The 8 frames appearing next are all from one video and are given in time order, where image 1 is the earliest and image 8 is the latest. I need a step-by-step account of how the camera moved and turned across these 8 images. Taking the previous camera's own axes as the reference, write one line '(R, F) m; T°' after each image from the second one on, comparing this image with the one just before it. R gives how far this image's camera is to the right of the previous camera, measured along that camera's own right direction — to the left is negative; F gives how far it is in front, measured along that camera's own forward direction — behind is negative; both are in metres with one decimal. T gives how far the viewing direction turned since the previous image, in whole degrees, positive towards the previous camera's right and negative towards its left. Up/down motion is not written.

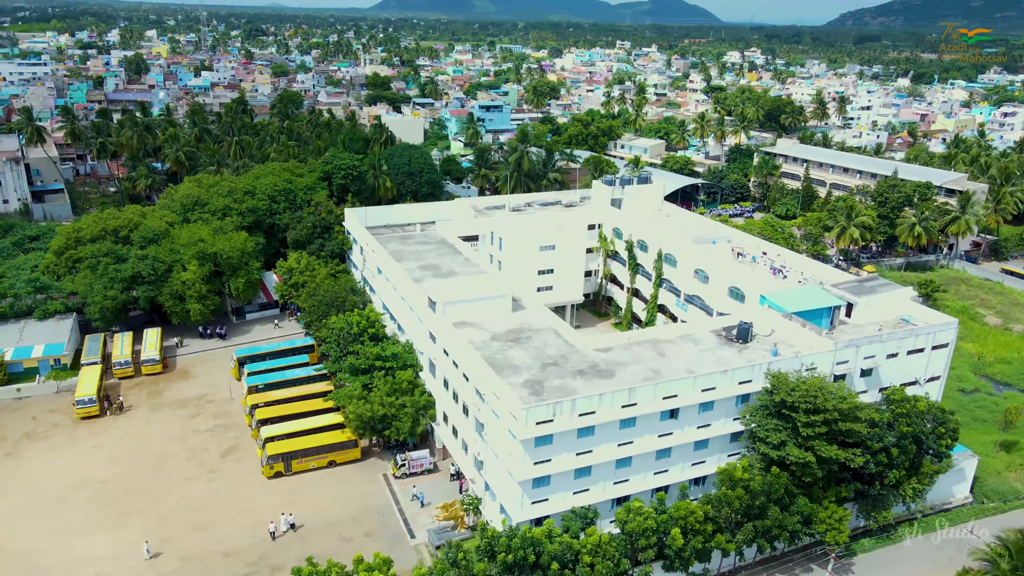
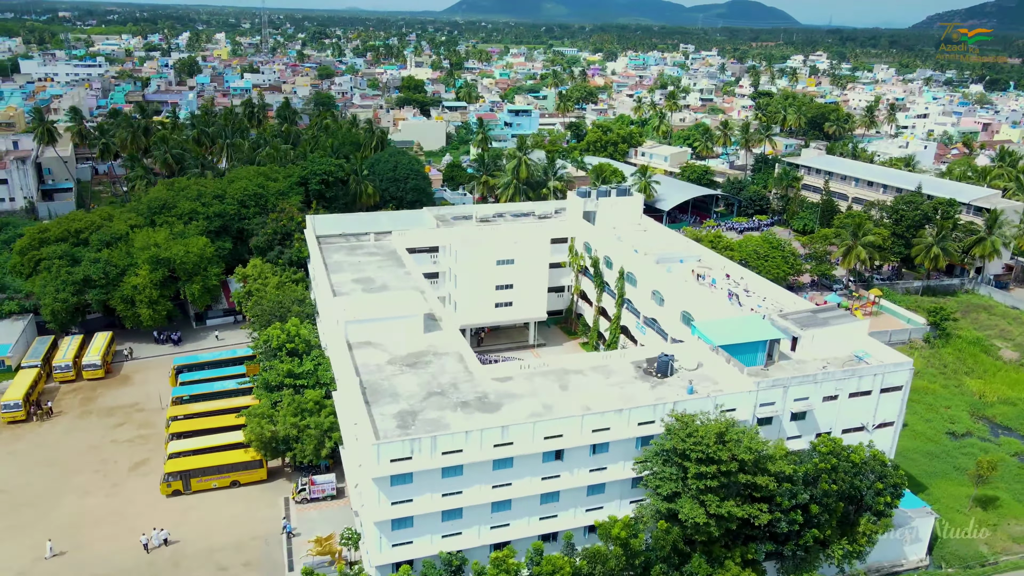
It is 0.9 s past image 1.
(+6.3, +2.4) m; -5°
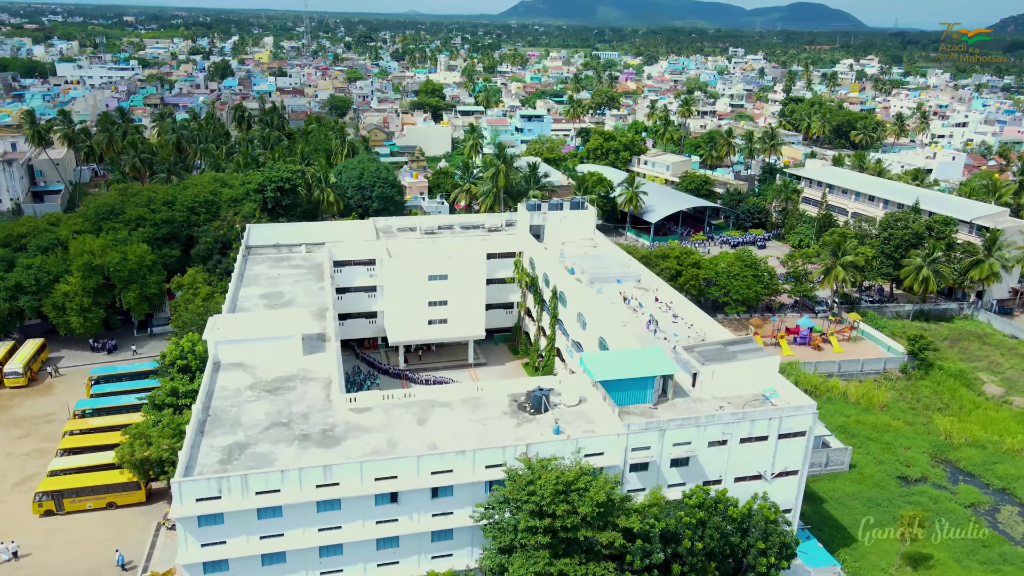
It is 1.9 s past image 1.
(+6.5, +2.2) m; -4°
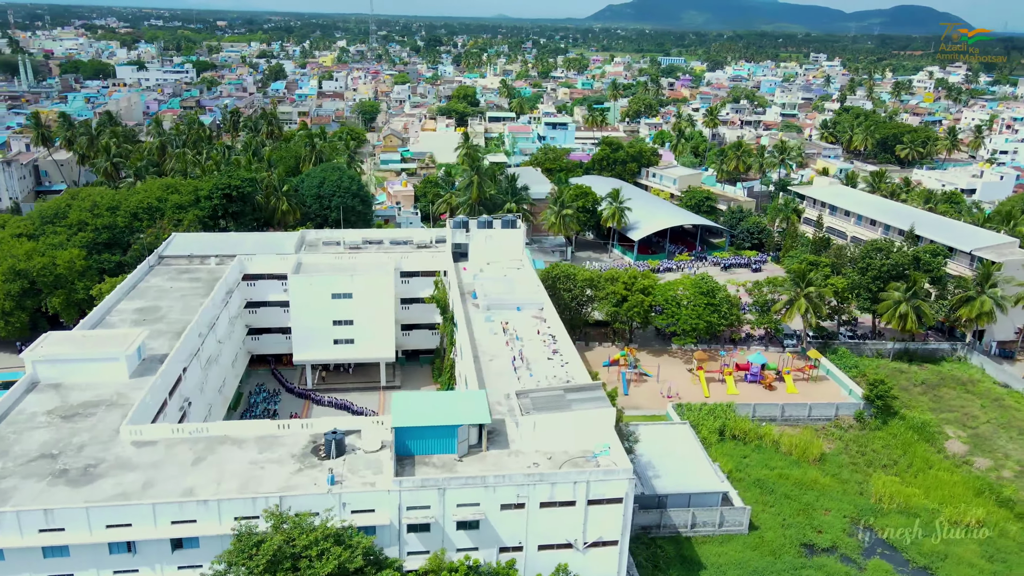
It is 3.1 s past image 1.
(+9.0, +2.9) m; -6°
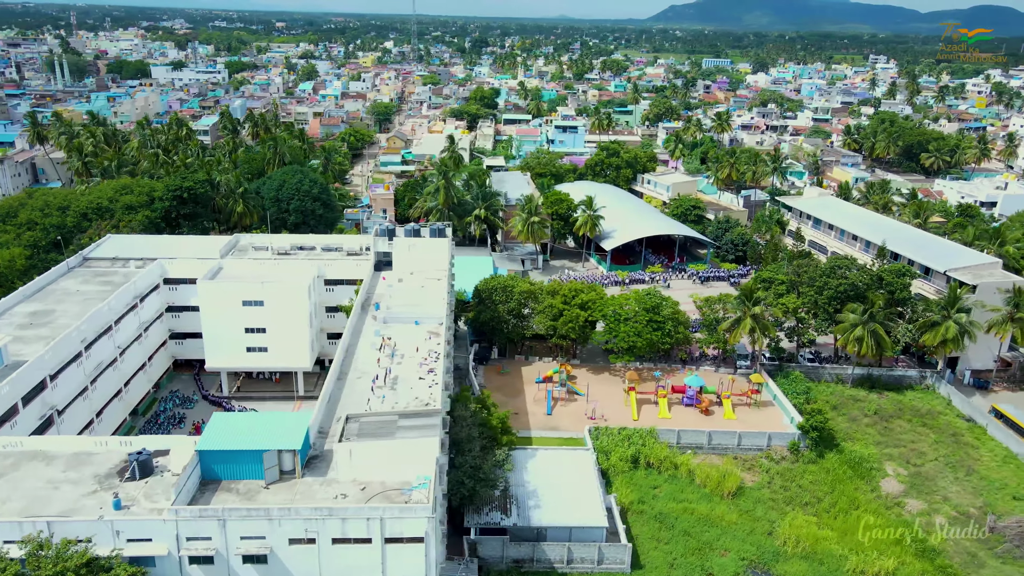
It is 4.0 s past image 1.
(+7.2, +1.9) m; -4°
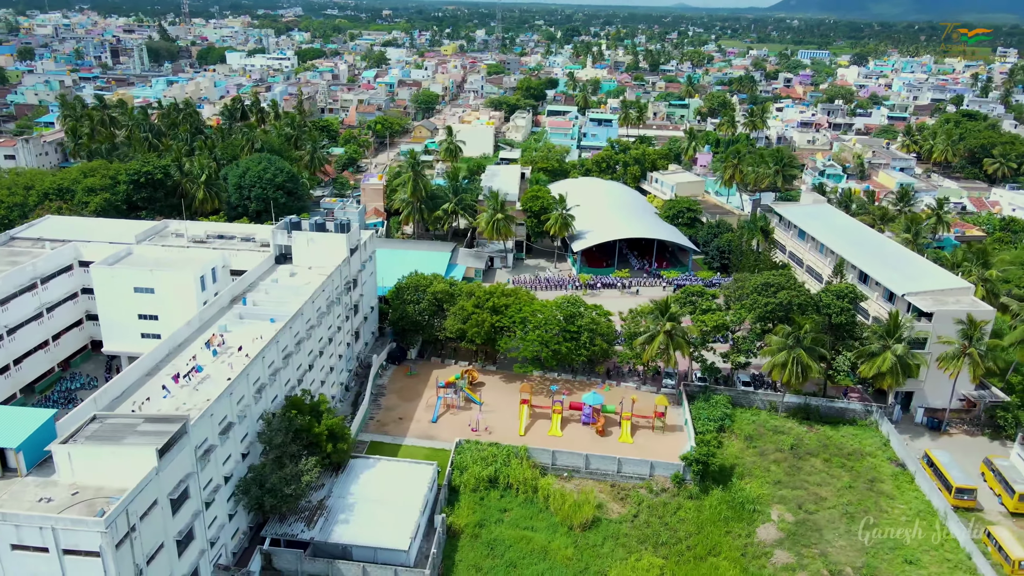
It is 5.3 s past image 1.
(+10.9, +2.7) m; -8°
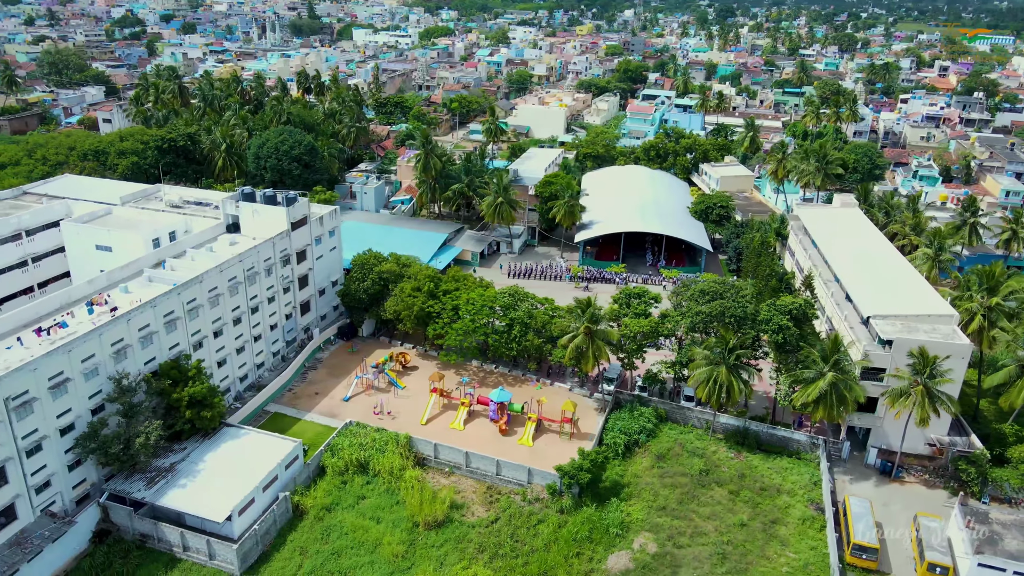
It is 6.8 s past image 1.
(+11.6, +2.6) m; -11°
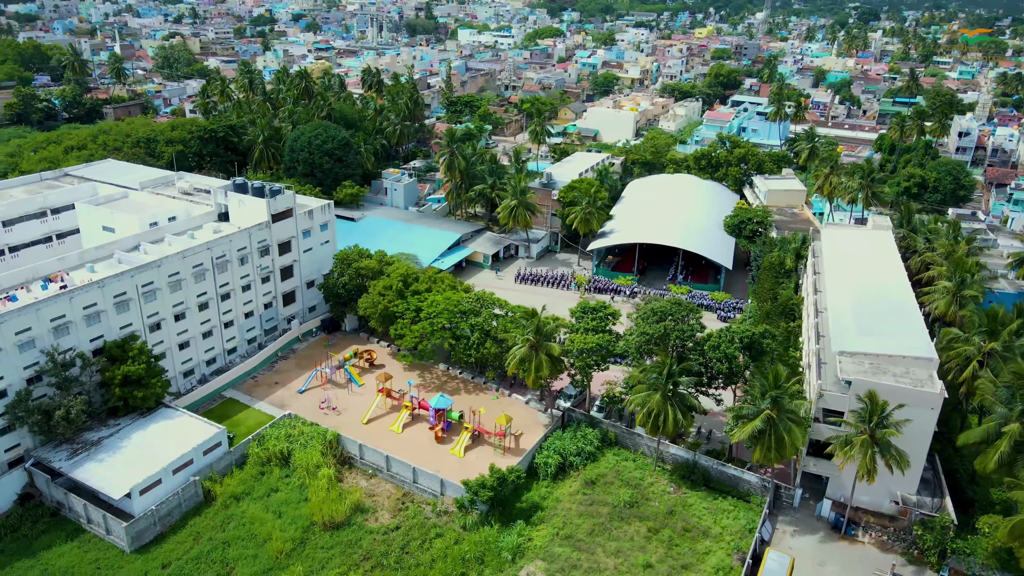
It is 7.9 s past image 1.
(+8.4, +1.8) m; -9°
